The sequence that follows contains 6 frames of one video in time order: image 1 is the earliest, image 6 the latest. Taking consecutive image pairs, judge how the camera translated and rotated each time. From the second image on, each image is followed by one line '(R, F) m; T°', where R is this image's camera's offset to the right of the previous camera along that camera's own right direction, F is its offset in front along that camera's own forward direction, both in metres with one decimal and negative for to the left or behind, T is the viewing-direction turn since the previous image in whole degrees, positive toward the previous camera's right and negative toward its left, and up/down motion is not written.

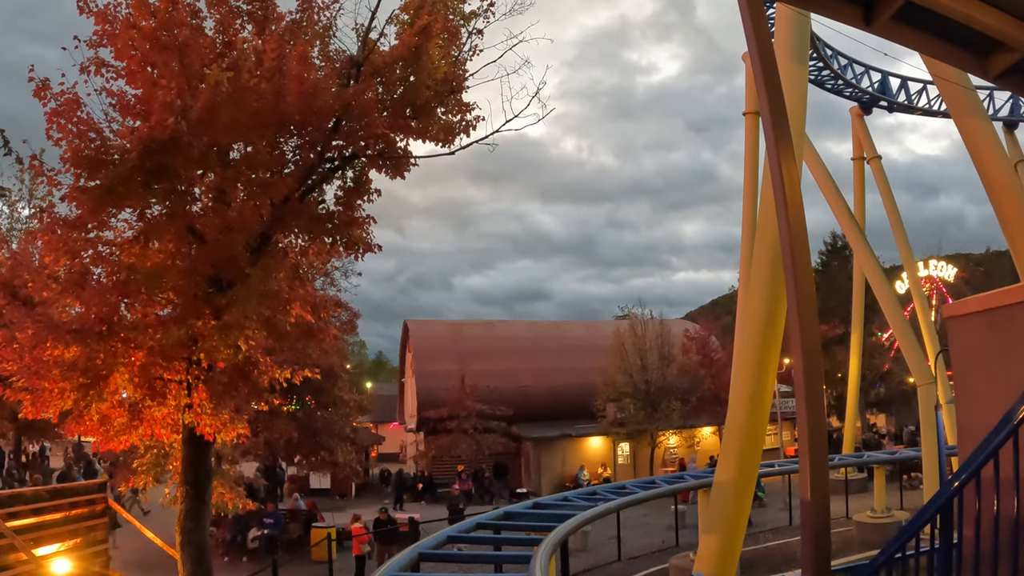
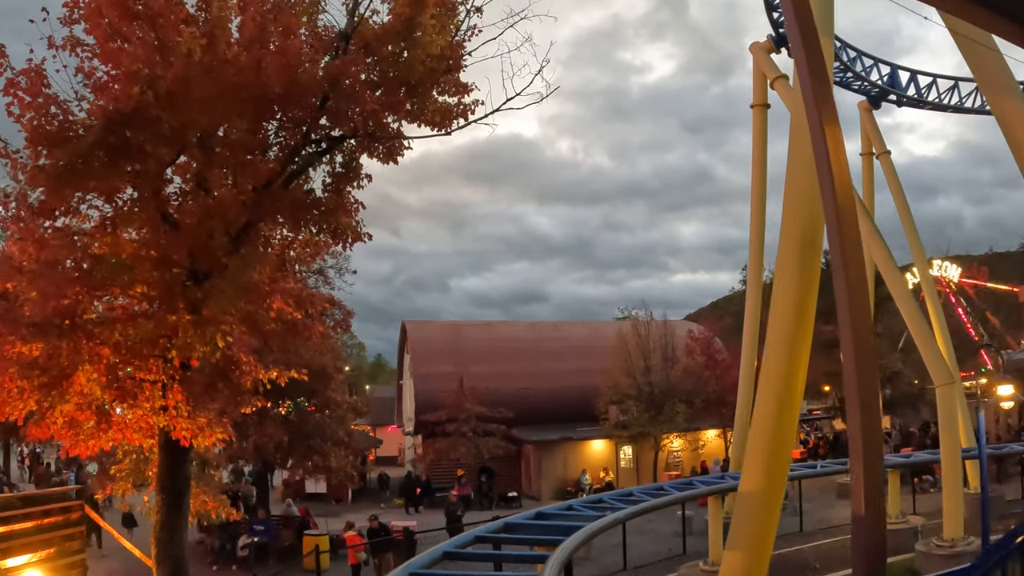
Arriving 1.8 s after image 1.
(0.0, +0.6) m; 0°
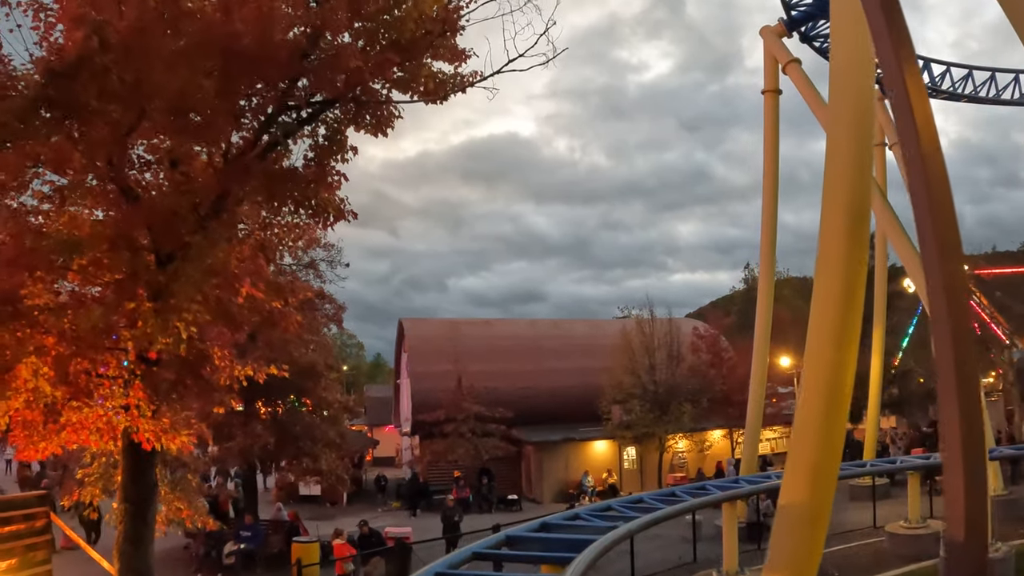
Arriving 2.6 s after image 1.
(0.0, +0.8) m; 0°
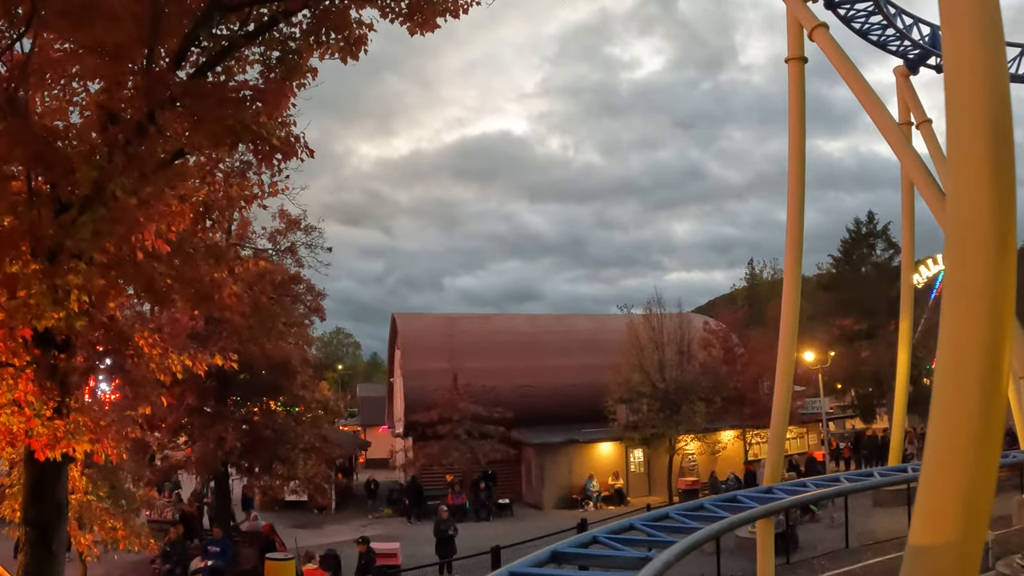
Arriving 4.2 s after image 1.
(-0.1, +1.5) m; 0°
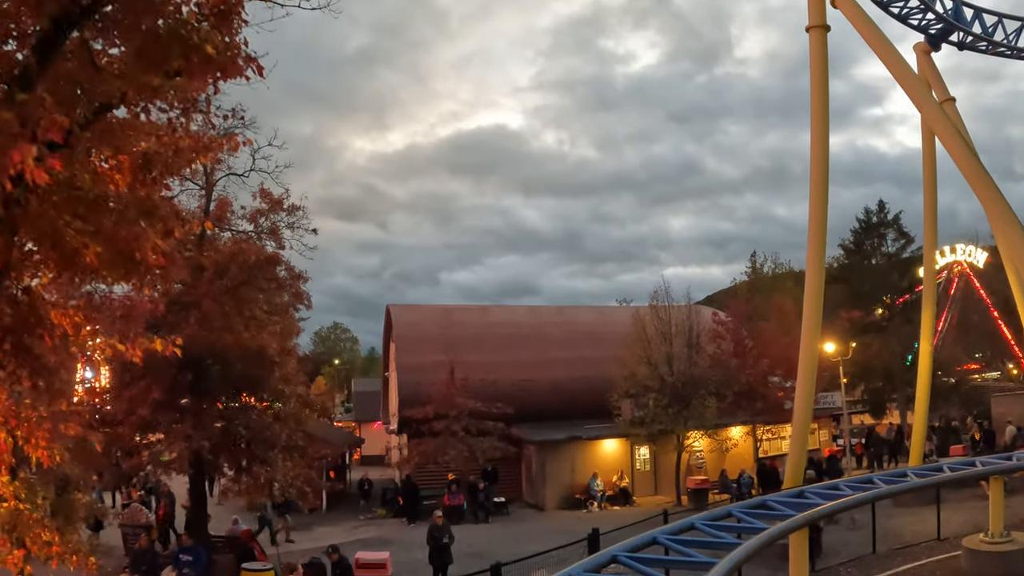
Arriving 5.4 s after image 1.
(-0.1, +1.1) m; 0°
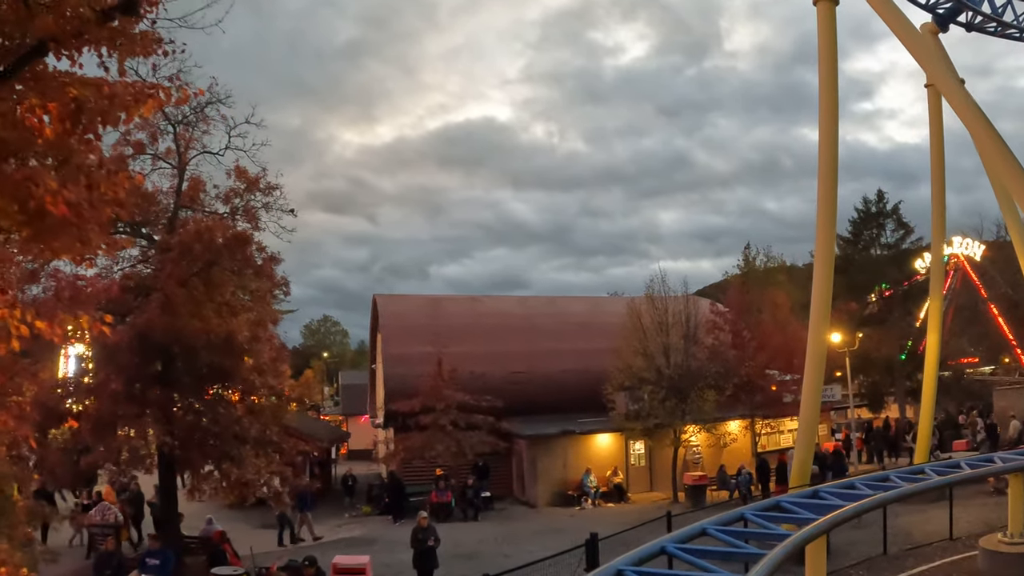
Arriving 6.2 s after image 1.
(0.0, +0.8) m; +1°
